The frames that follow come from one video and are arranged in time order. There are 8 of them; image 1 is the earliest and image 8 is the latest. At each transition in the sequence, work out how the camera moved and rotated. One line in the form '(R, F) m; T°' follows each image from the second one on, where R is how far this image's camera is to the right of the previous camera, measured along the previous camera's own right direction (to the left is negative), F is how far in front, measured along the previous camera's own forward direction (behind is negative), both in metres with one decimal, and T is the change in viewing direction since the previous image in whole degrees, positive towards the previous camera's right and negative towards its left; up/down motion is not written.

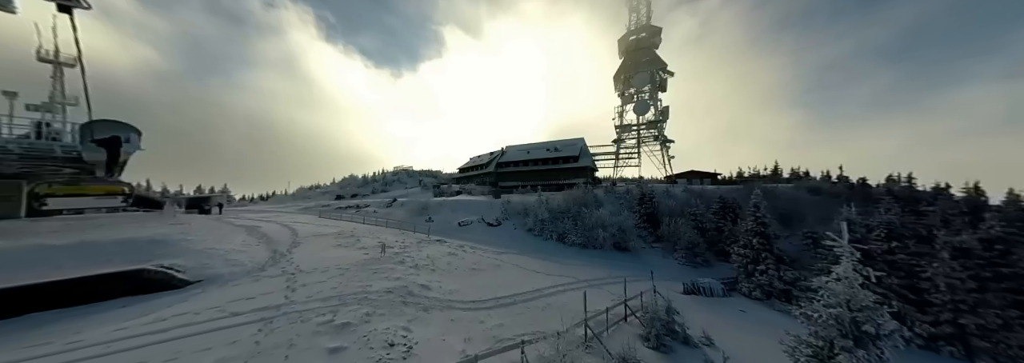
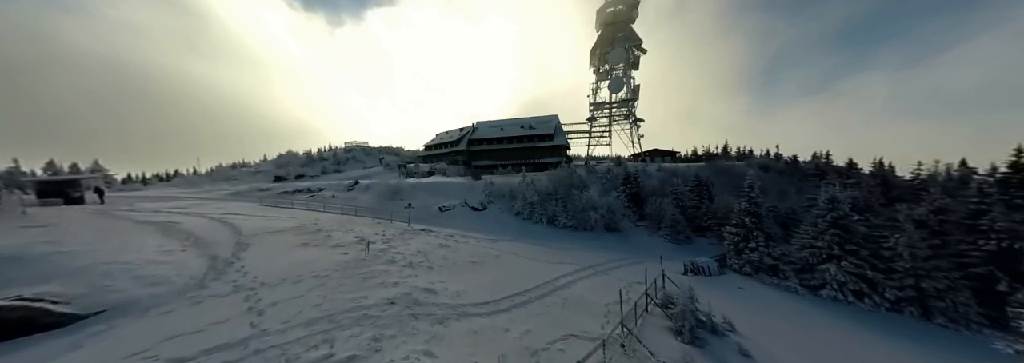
(-2.4, +2.1) m; +8°
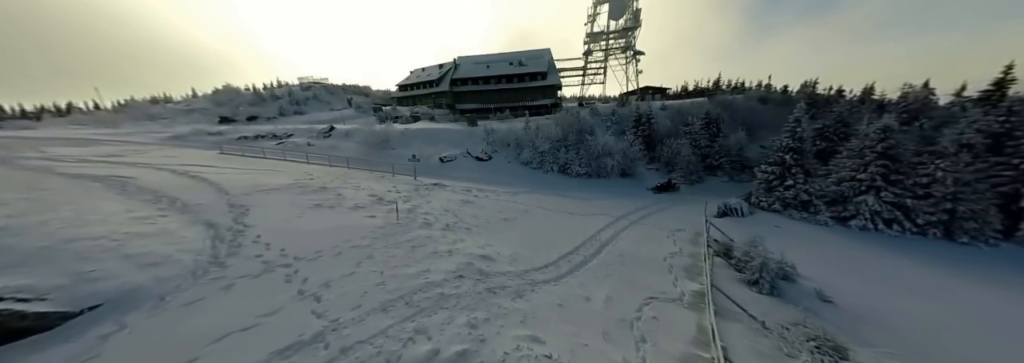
(-3.6, +1.7) m; +7°
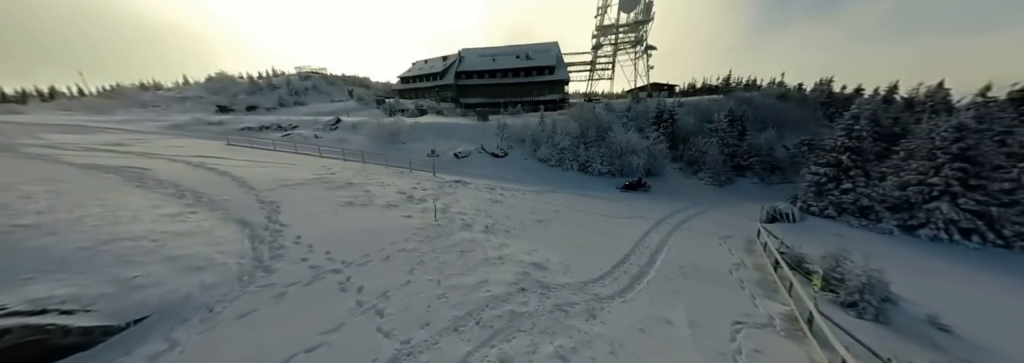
(-2.0, +0.6) m; +1°
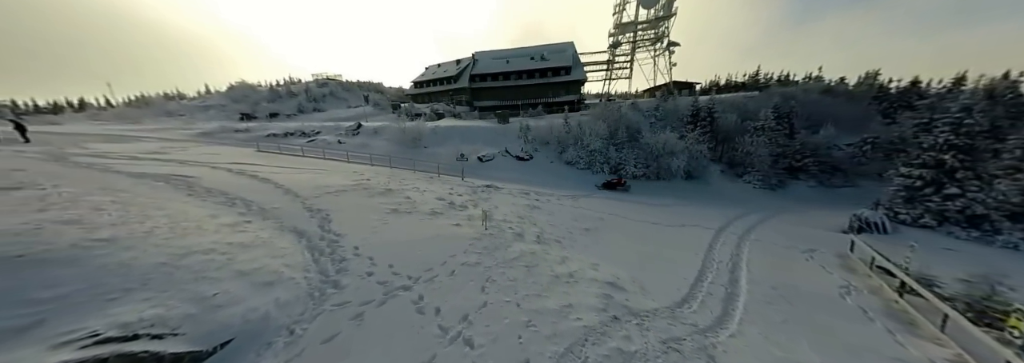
(-1.6, +0.5) m; -2°
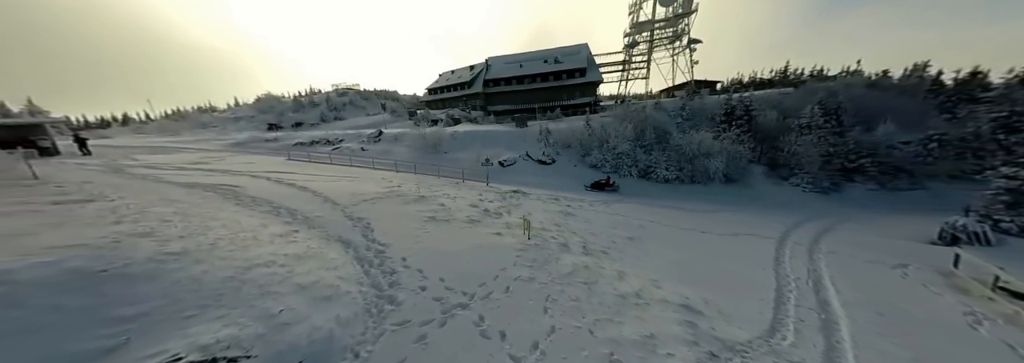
(-1.0, +0.3) m; -3°
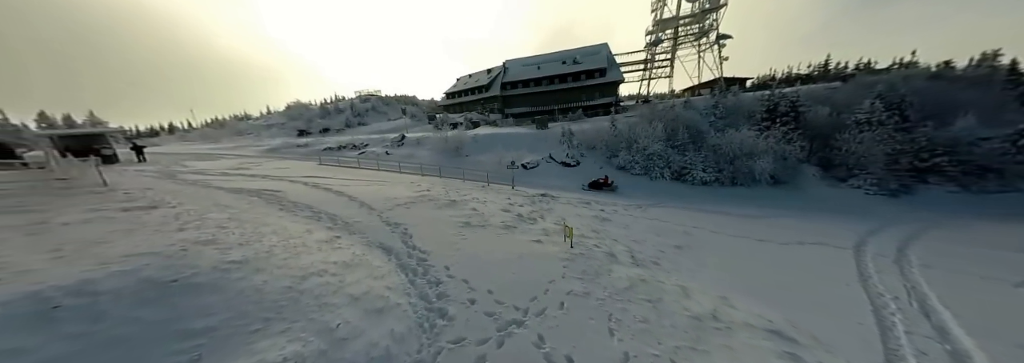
(-0.8, +0.3) m; -3°
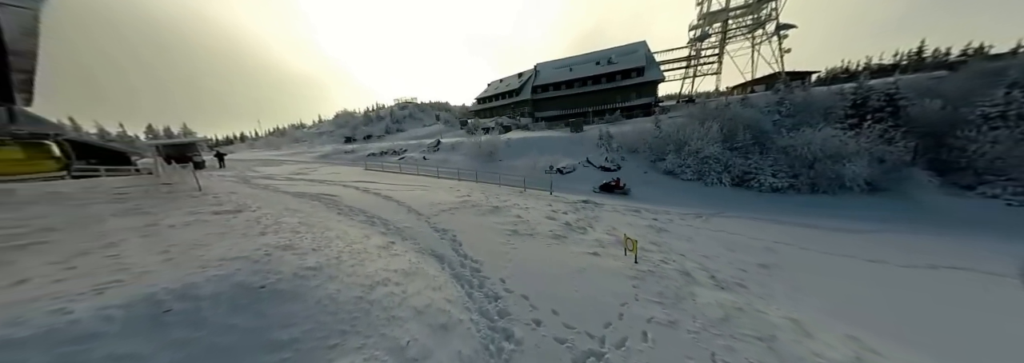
(-0.8, +0.5) m; -6°
